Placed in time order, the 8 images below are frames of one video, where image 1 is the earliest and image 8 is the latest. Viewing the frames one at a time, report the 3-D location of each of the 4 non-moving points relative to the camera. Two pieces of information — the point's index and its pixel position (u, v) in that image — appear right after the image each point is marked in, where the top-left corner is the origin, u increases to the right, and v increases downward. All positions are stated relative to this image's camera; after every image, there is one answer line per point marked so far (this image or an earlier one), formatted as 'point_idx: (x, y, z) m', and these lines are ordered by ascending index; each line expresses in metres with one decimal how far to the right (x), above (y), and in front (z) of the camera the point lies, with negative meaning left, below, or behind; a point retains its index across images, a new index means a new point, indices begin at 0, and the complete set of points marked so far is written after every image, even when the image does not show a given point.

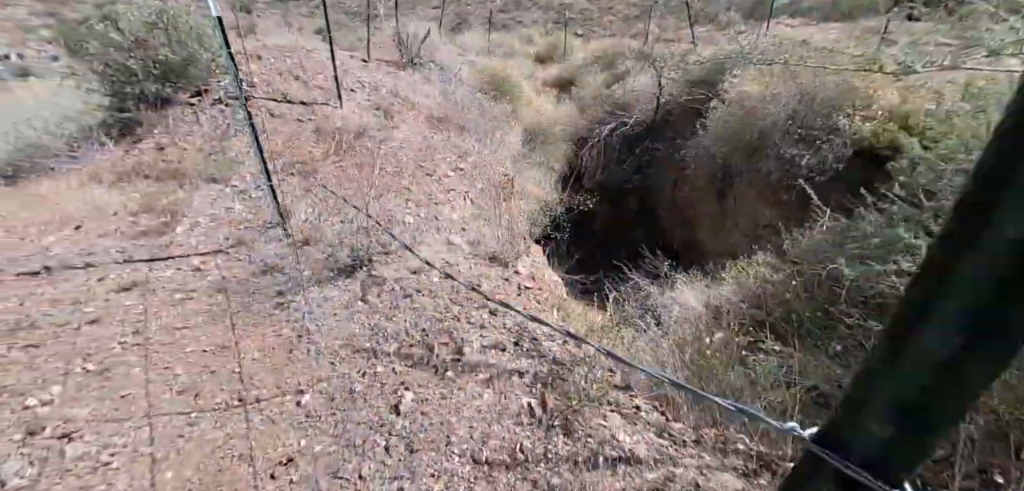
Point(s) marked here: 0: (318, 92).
0: (-2.1, +1.7, +5.4) m
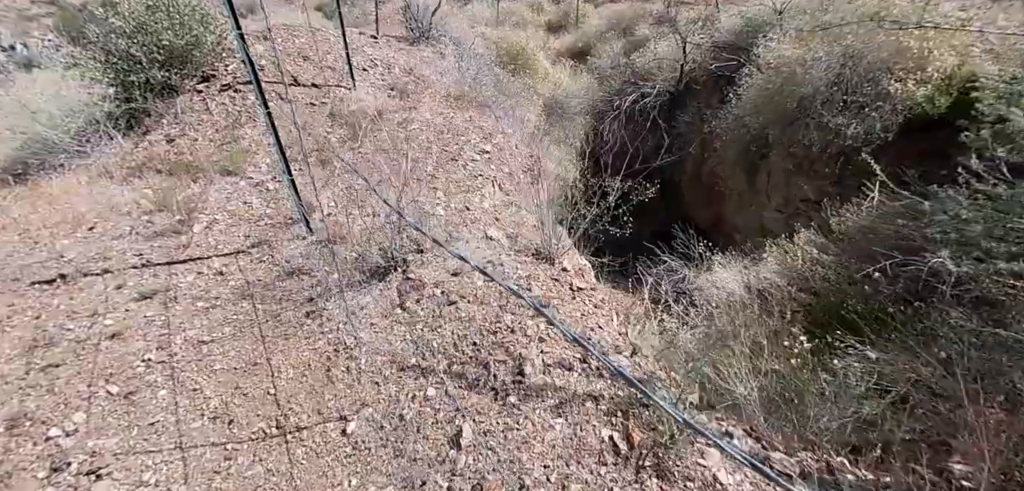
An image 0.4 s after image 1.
0: (-1.8, +1.8, +5.1) m
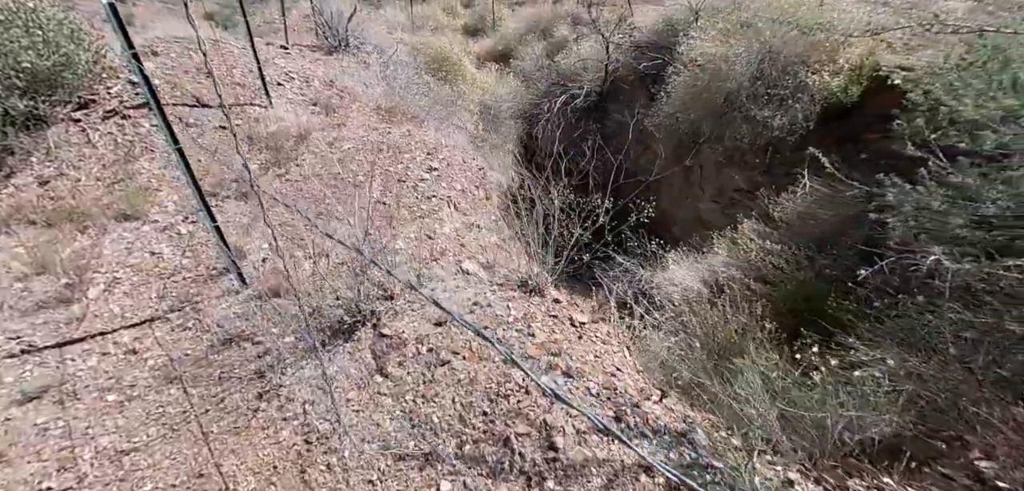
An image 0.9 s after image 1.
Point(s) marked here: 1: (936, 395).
0: (-2.4, +1.4, +4.5) m
1: (+1.9, -0.7, +2.3) m
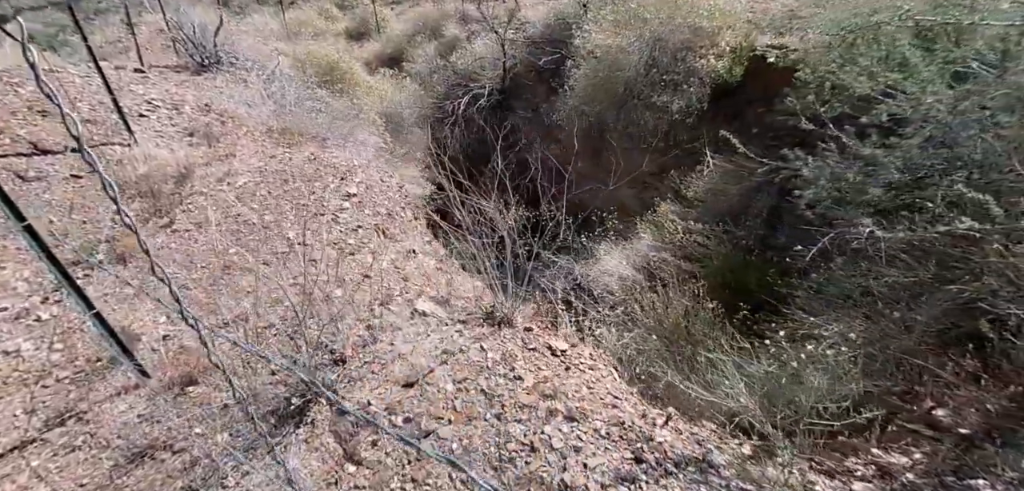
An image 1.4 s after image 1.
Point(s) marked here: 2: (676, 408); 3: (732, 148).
0: (-3.1, +0.9, +3.8) m
1: (+1.8, -0.5, +2.4) m
2: (+0.8, -0.7, +2.3) m
3: (+2.4, +0.9, +5.3) m
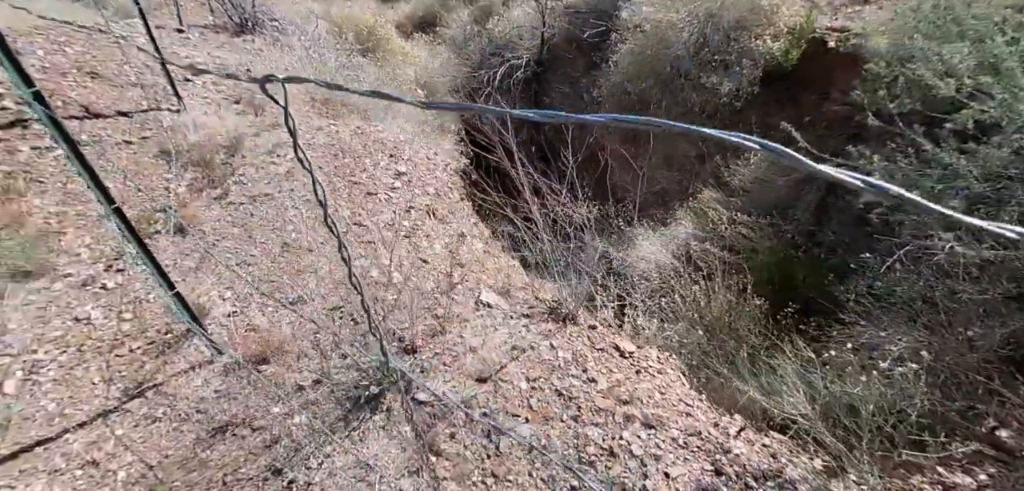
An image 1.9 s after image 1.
0: (-2.8, +1.2, +3.8) m
1: (+2.1, -0.6, +2.4) m
2: (+1.0, -0.8, +2.3) m
3: (+2.8, +1.0, +5.2) m
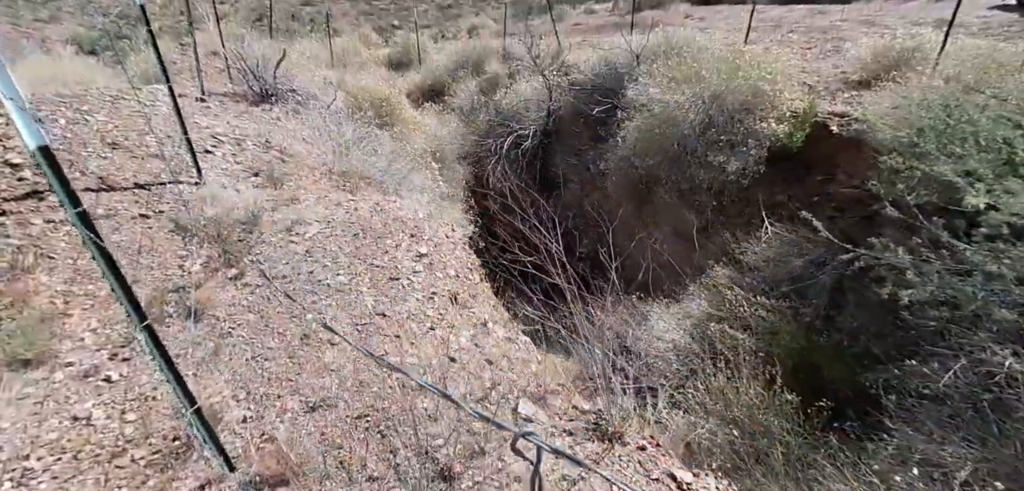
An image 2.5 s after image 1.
0: (-2.6, +0.6, +3.7) m
1: (+2.2, -1.1, +2.2) m
2: (+1.2, -1.2, +2.1) m
3: (+2.9, +0.2, +5.2) m
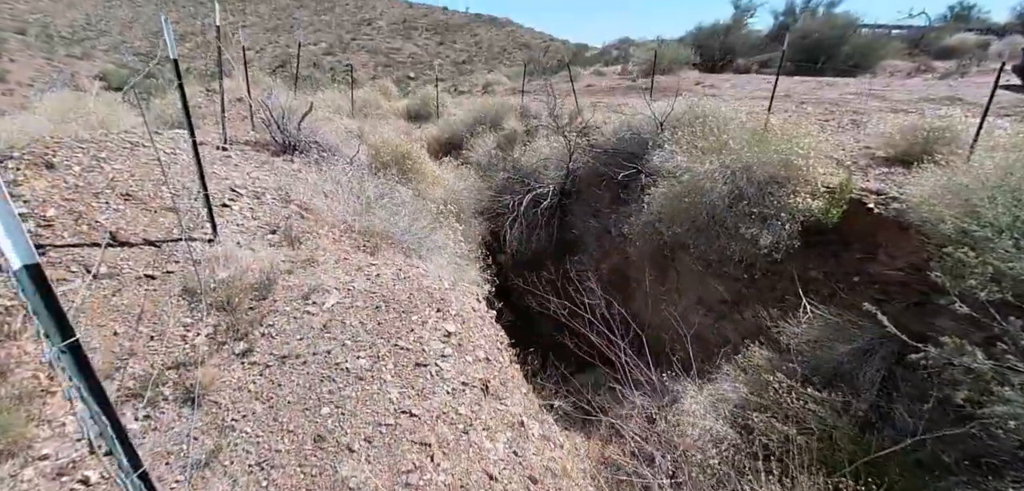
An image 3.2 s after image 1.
0: (-2.4, +0.2, +3.5) m
1: (+2.4, -1.6, +1.8) m
2: (+1.3, -1.7, +1.7) m
3: (+3.2, -0.6, +4.9) m
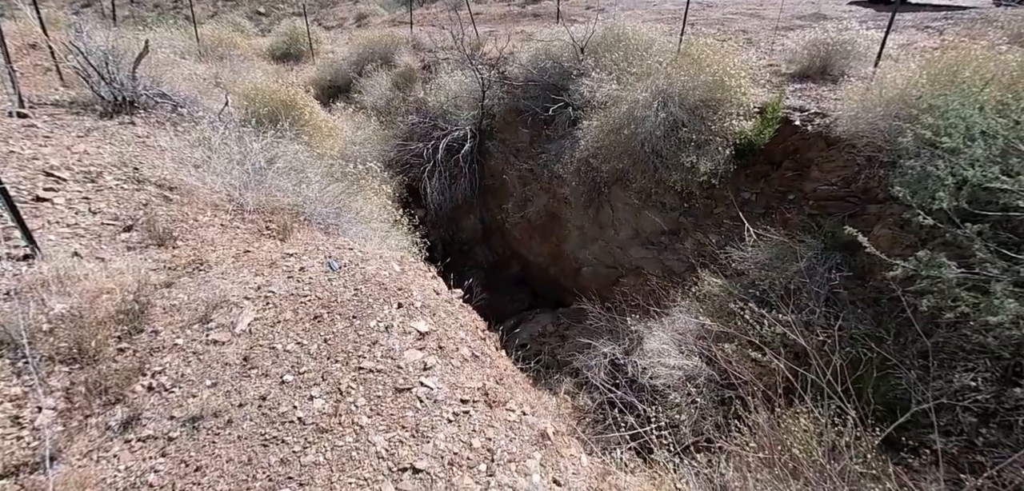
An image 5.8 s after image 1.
0: (-2.5, +0.1, +2.2) m
1: (+2.6, -1.2, +1.9) m
2: (+1.7, -1.4, +1.5) m
3: (+2.6, +0.2, +4.9) m
